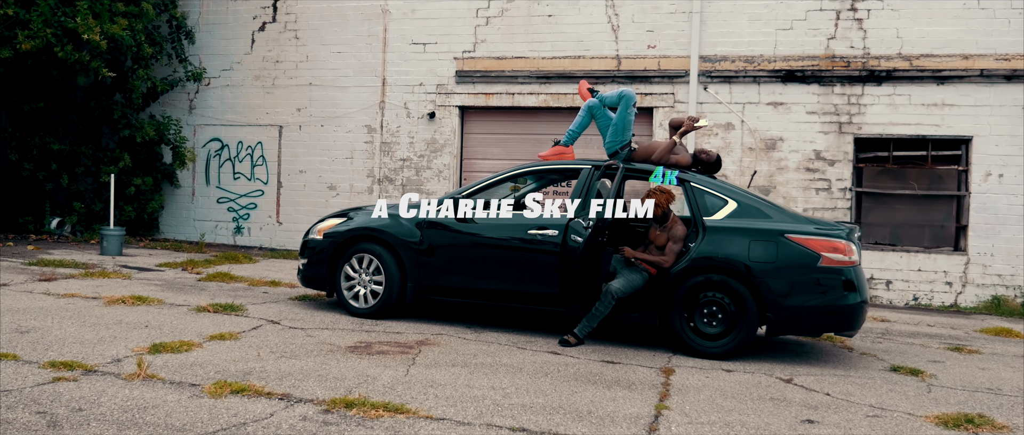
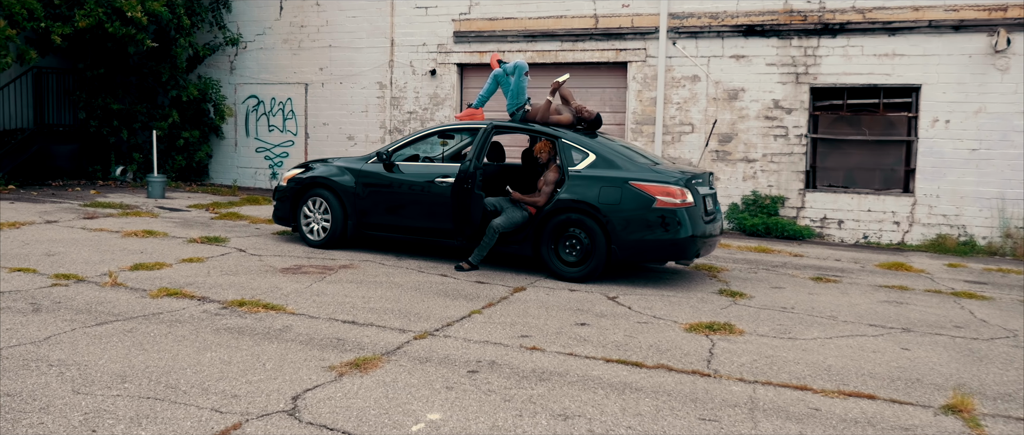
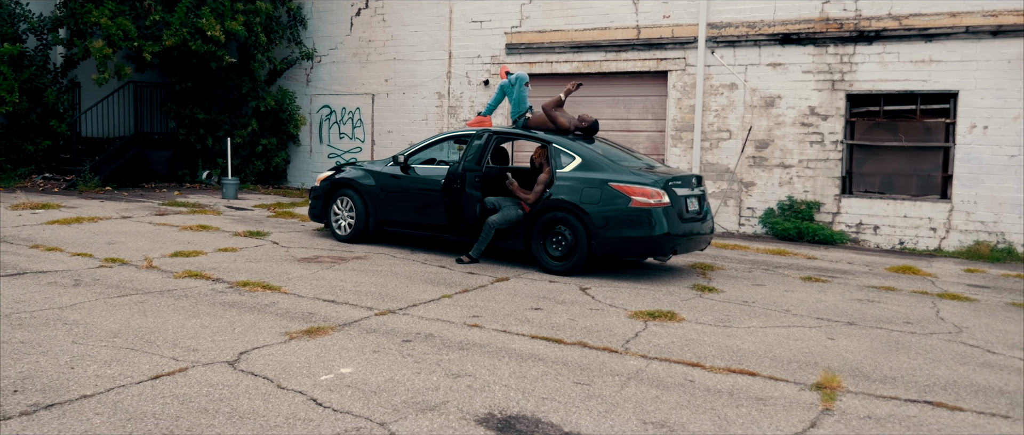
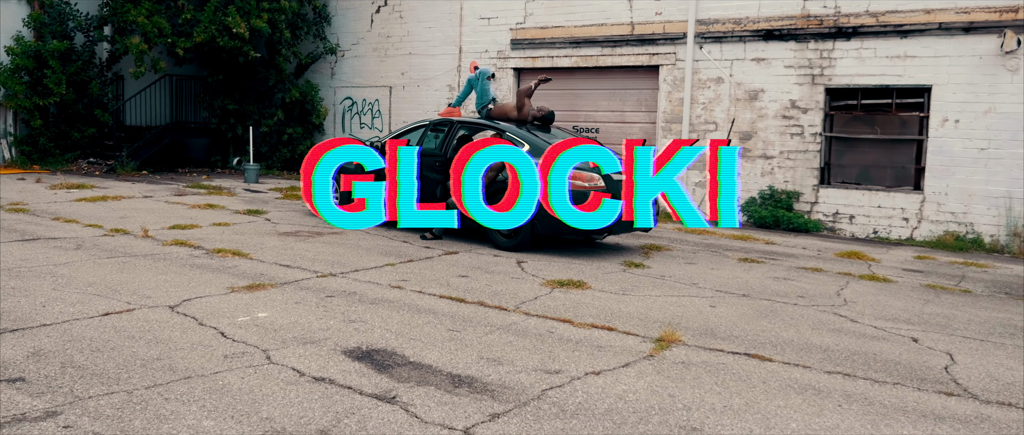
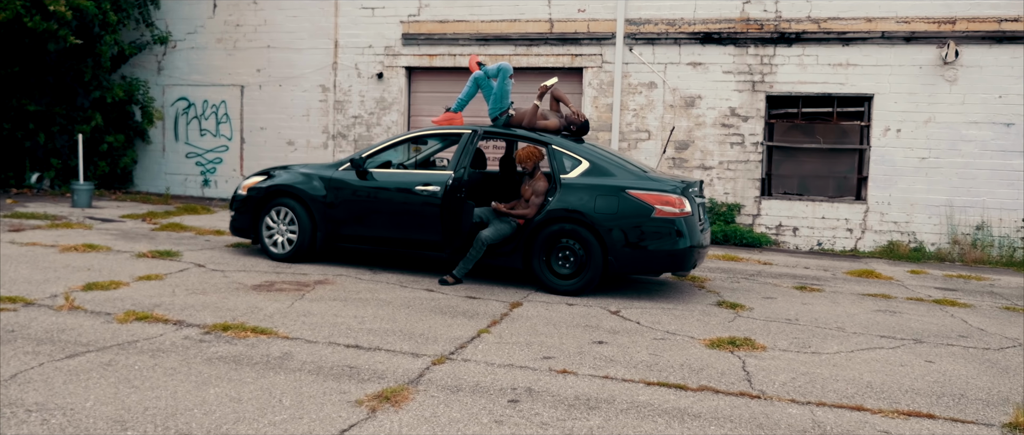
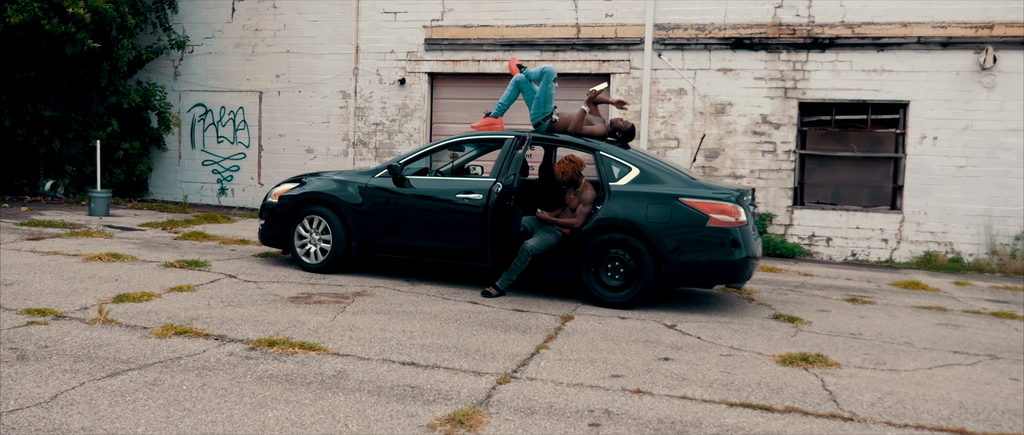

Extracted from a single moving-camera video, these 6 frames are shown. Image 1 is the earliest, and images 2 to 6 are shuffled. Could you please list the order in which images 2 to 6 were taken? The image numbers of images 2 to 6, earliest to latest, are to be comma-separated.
6, 5, 2, 3, 4
